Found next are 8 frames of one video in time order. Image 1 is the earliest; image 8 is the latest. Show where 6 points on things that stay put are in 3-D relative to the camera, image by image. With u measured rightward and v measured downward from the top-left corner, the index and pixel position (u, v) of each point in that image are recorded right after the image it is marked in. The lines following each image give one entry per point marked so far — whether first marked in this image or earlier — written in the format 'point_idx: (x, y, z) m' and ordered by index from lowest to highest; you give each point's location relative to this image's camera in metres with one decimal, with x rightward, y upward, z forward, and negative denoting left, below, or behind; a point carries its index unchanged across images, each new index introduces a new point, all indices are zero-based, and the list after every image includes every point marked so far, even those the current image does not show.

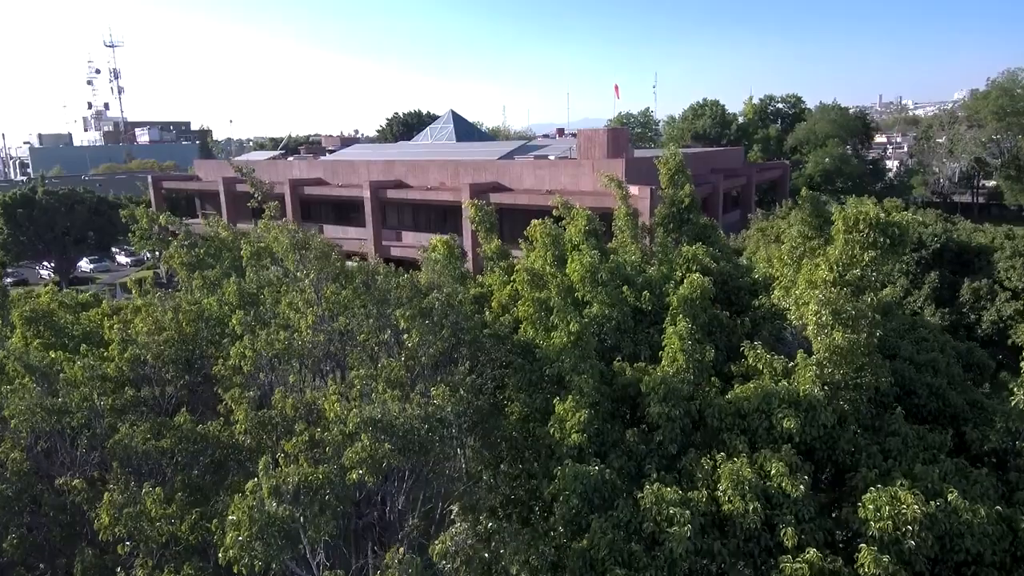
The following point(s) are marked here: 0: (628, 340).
0: (+1.0, -0.4, +5.4) m
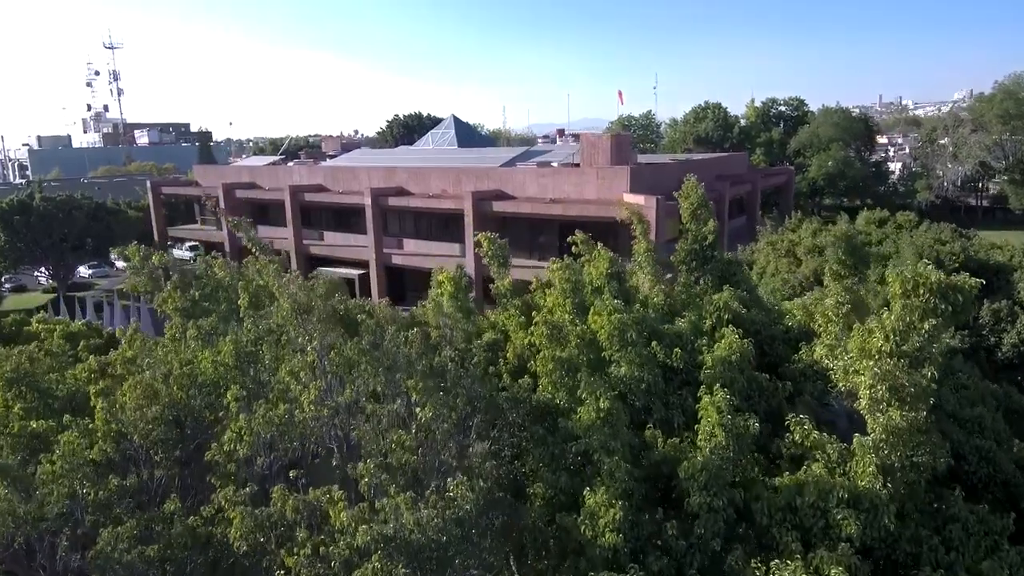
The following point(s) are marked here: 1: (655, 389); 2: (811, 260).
0: (+1.1, -0.9, +5.0) m
1: (+1.1, -0.8, +5.0) m
2: (+8.4, +0.7, +17.9) m
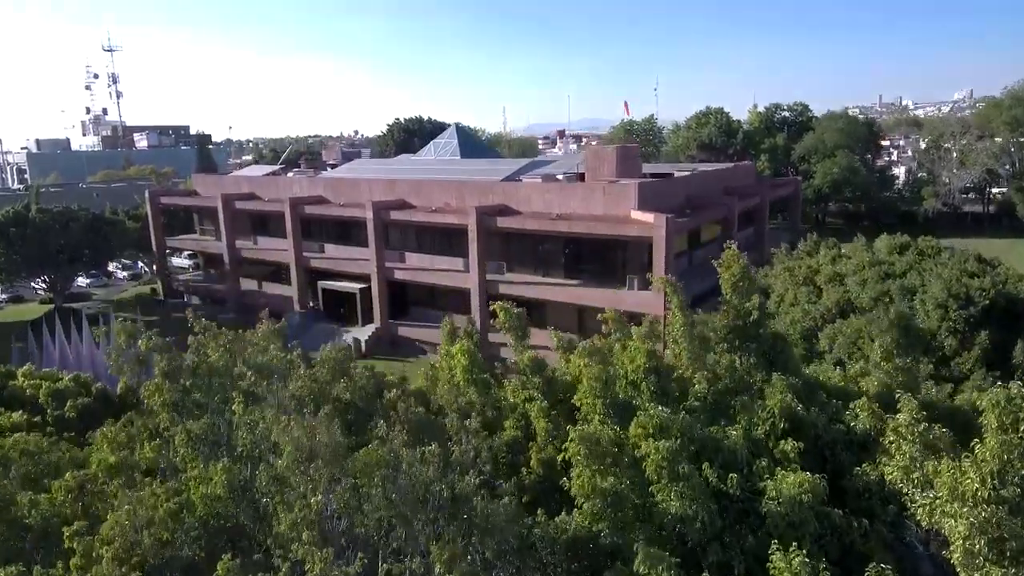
0: (+1.4, -1.7, +4.3) m
1: (+1.4, -1.6, +4.4) m
2: (+8.7, -0.2, +17.3) m
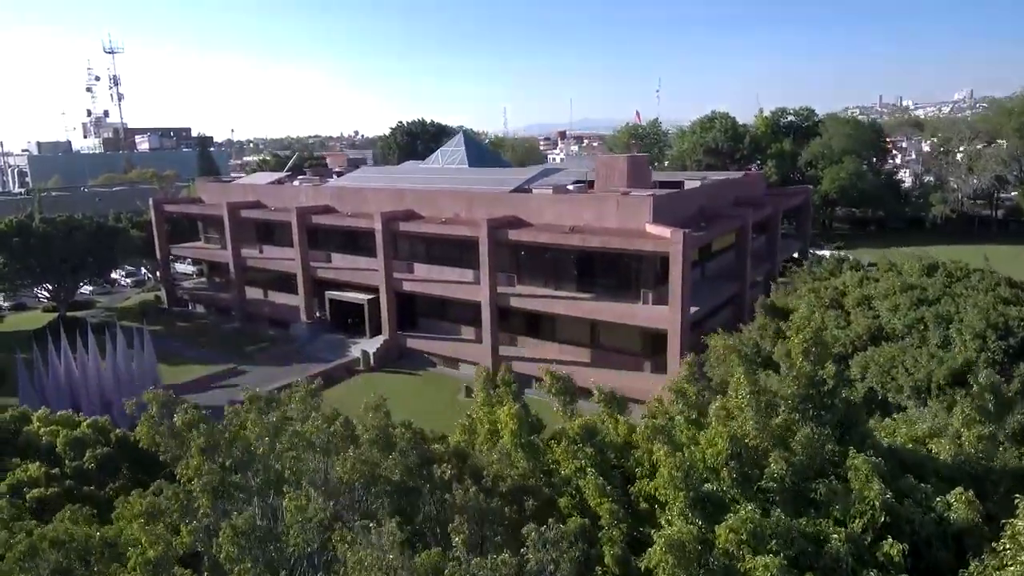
0: (+1.9, -2.4, +3.9) m
1: (+1.9, -2.3, +4.0) m
2: (+9.2, -0.8, +16.8) m
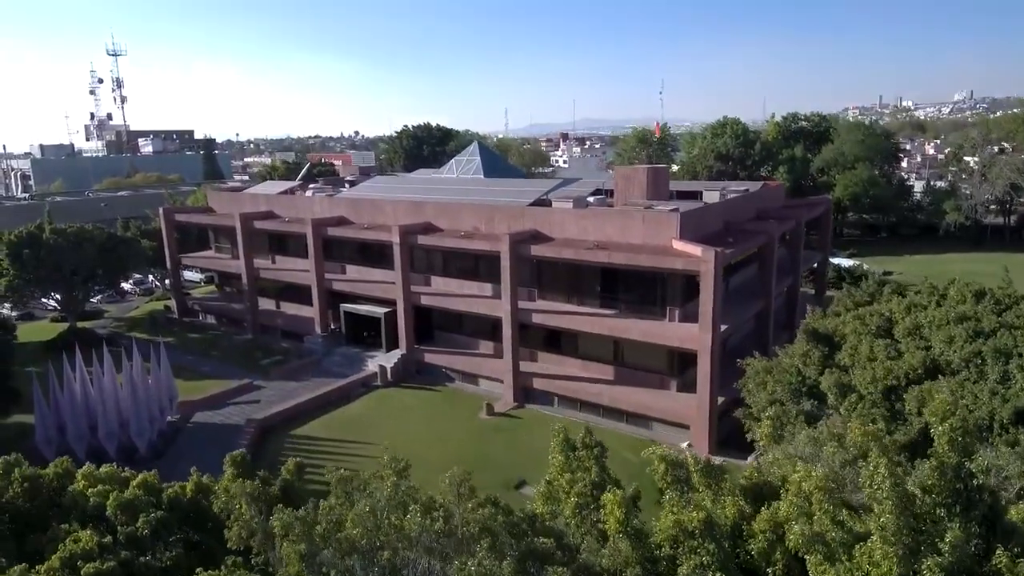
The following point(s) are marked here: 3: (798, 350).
0: (+3.0, -3.1, +3.4) m
1: (+3.0, -3.0, +3.5) m
2: (+10.3, -1.6, +16.4) m
3: (+8.7, -1.9, +19.4) m
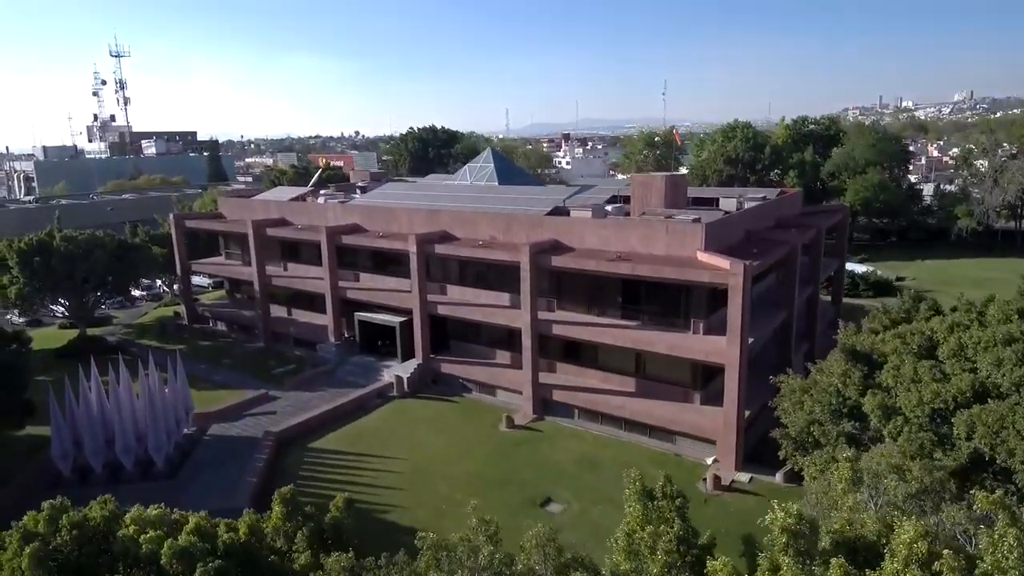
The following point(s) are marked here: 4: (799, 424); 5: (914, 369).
0: (+3.9, -3.7, +3.1) m
1: (+3.9, -3.6, +3.1) m
2: (+11.2, -2.1, +16.0) m
3: (+9.6, -2.4, +19.1) m
4: (+8.3, -3.9, +18.4) m
5: (+10.6, -2.2, +16.9) m
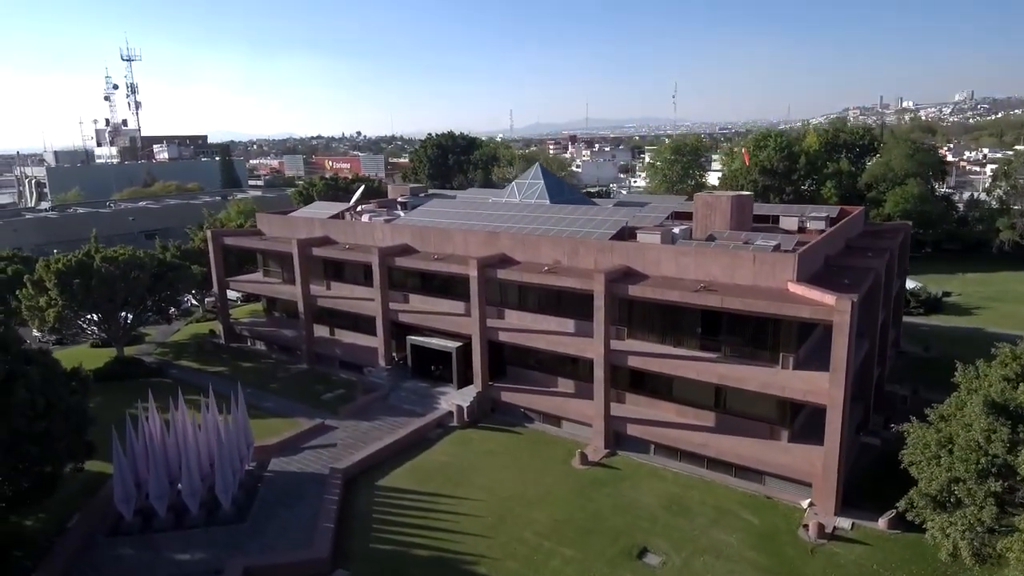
0: (+7.3, -5.0, +1.9) m
1: (+7.2, -4.9, +1.9) m
2: (+14.5, -3.4, +14.8) m
3: (+12.9, -3.7, +17.9) m
4: (+11.6, -5.3, +17.2) m
5: (+13.9, -3.5, +15.7) m
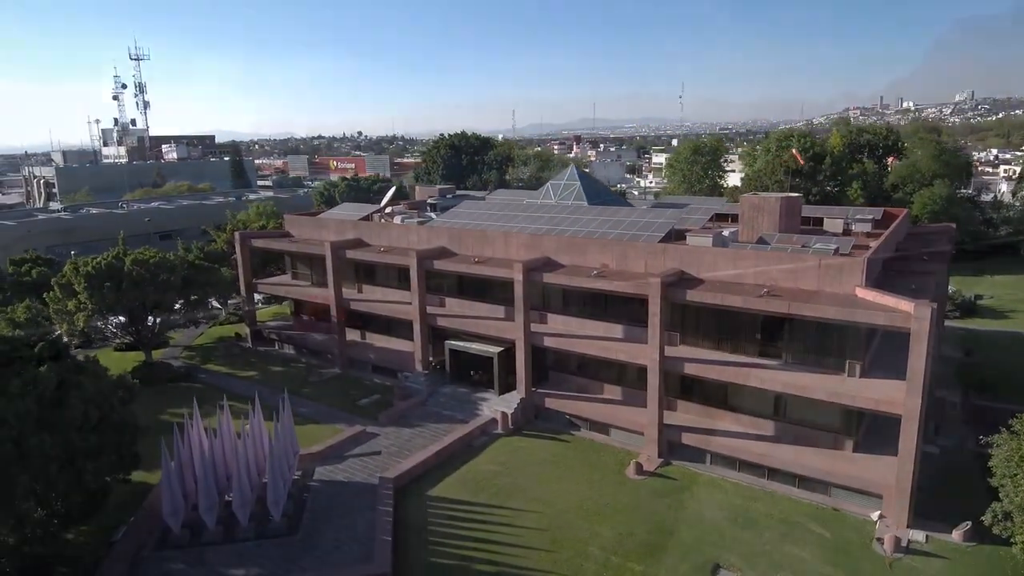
0: (+9.6, -5.2, +1.1) m
1: (+9.5, -5.1, +1.1) m
2: (+16.8, -3.6, +14.0) m
3: (+15.2, -3.9, +17.1) m
4: (+13.9, -5.5, +16.5) m
5: (+16.2, -3.7, +14.9) m
